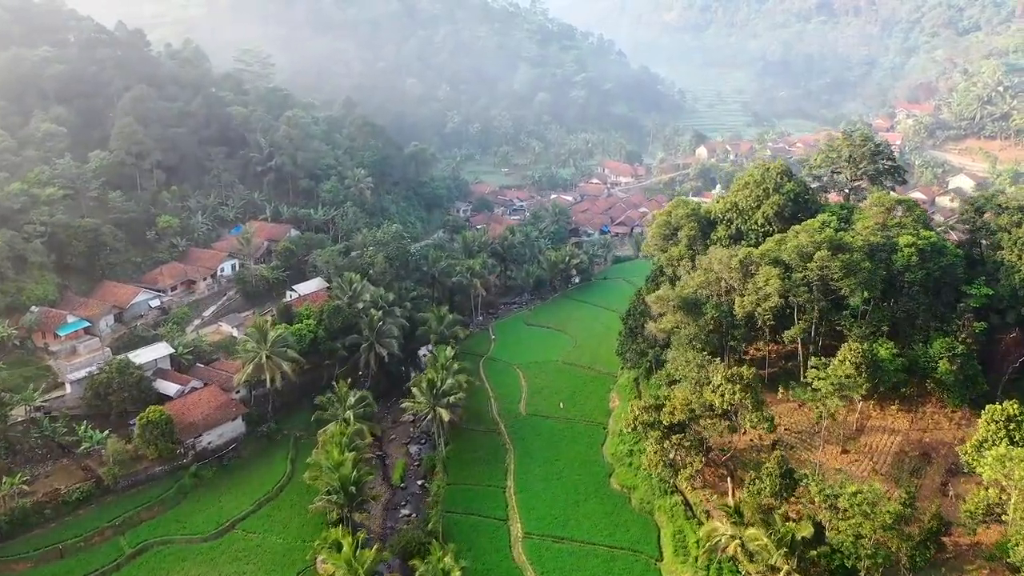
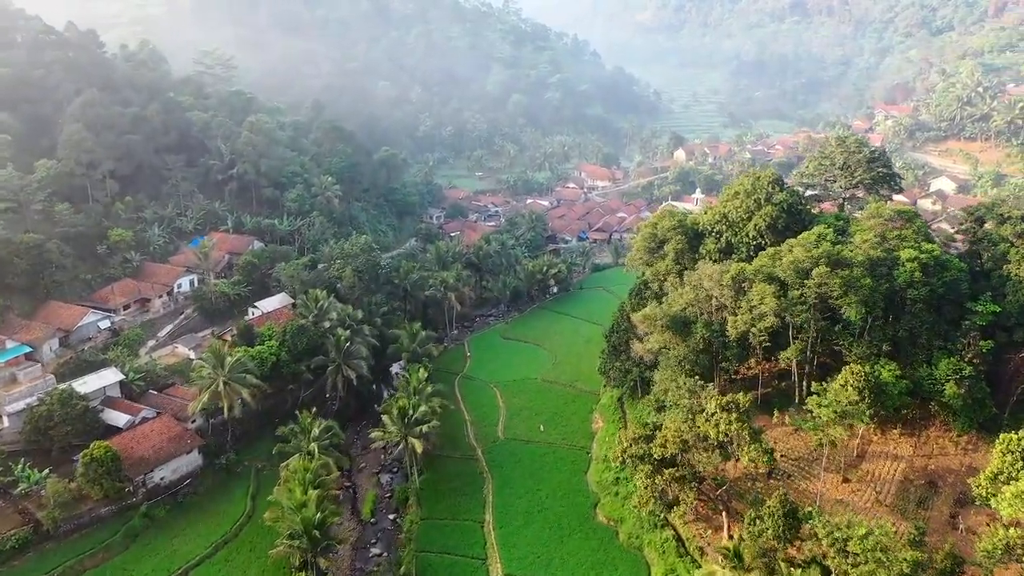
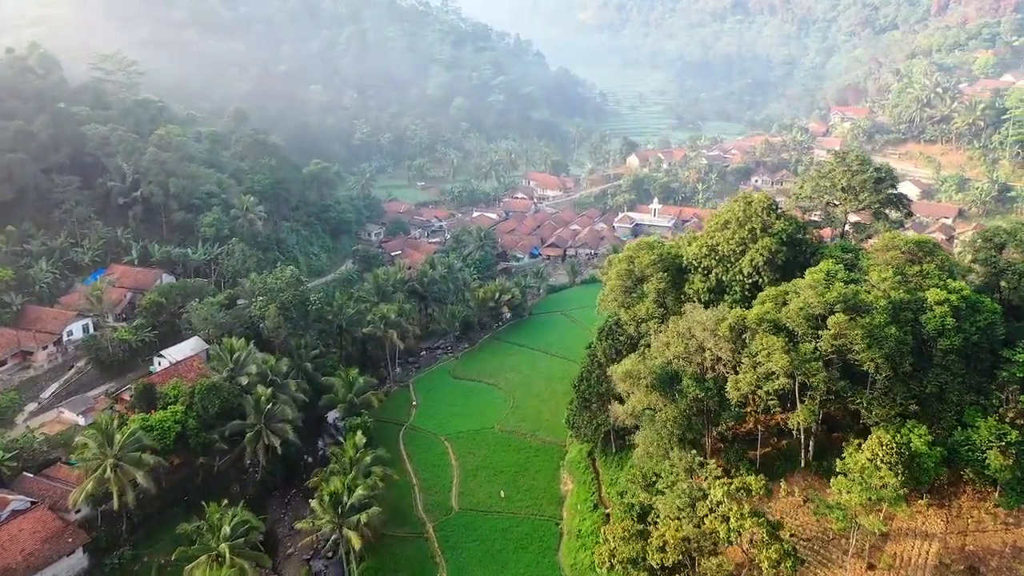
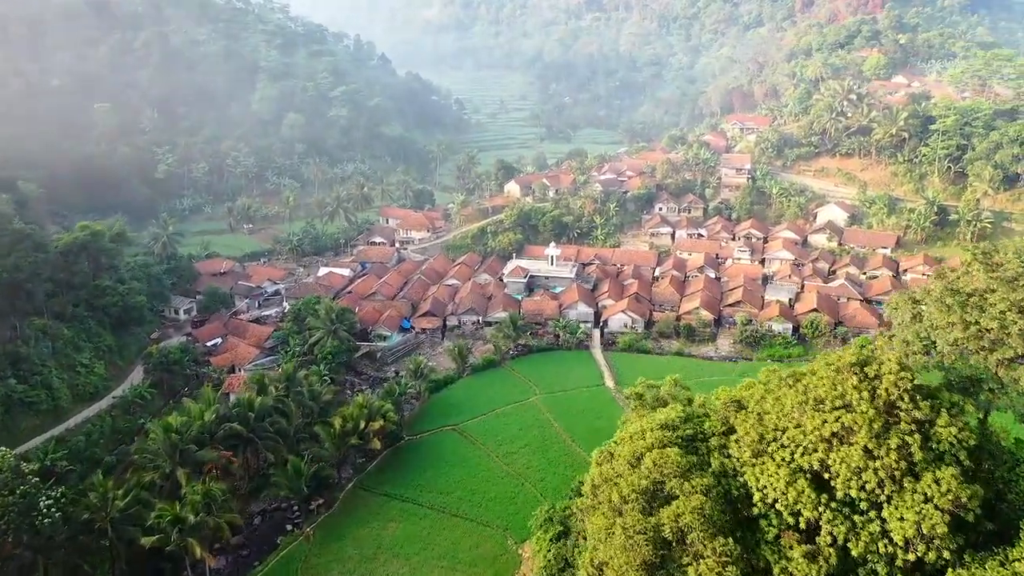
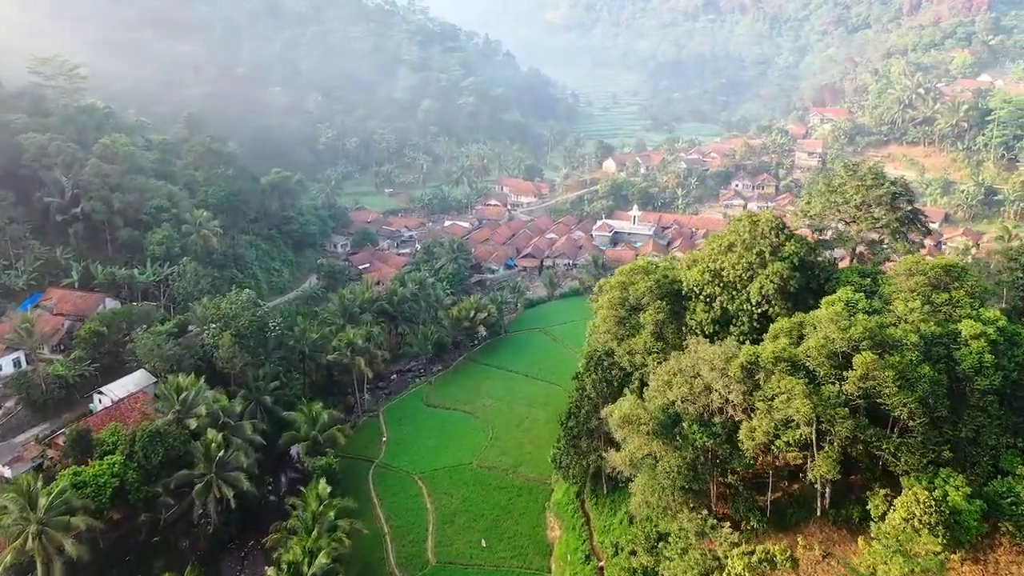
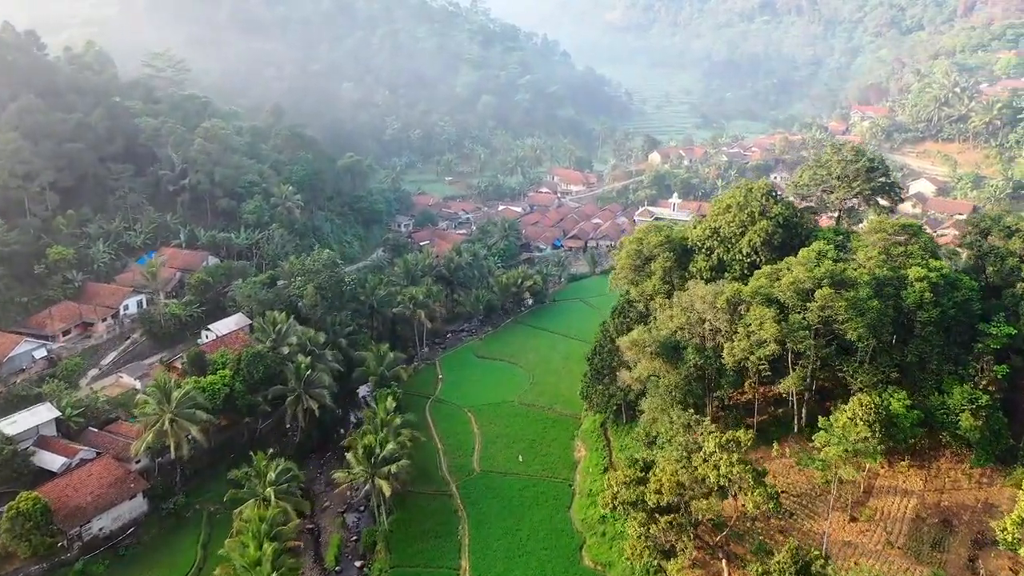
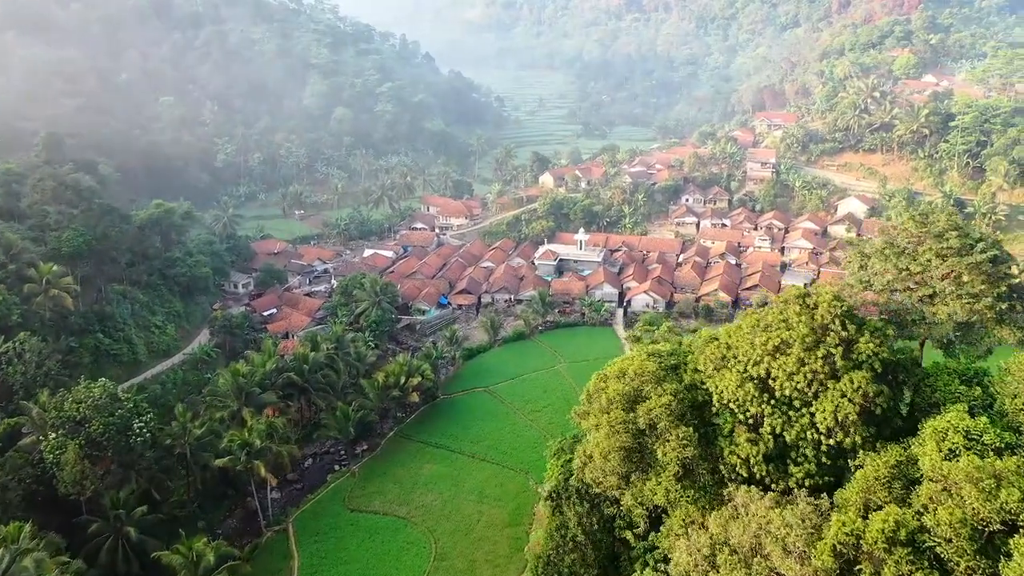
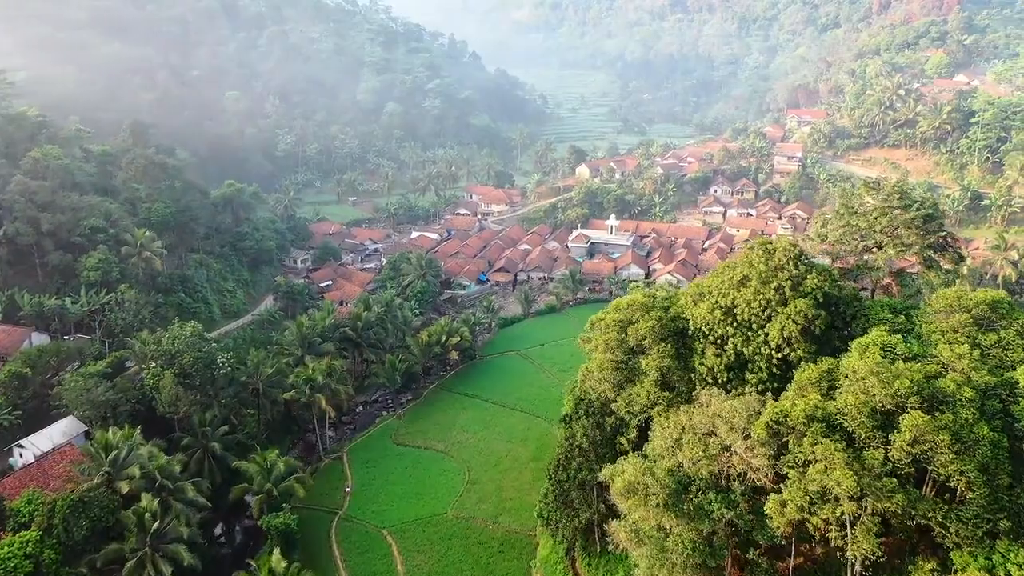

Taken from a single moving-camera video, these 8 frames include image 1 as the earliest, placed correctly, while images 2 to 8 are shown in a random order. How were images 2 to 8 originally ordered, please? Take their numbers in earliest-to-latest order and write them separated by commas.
2, 6, 3, 5, 8, 7, 4
